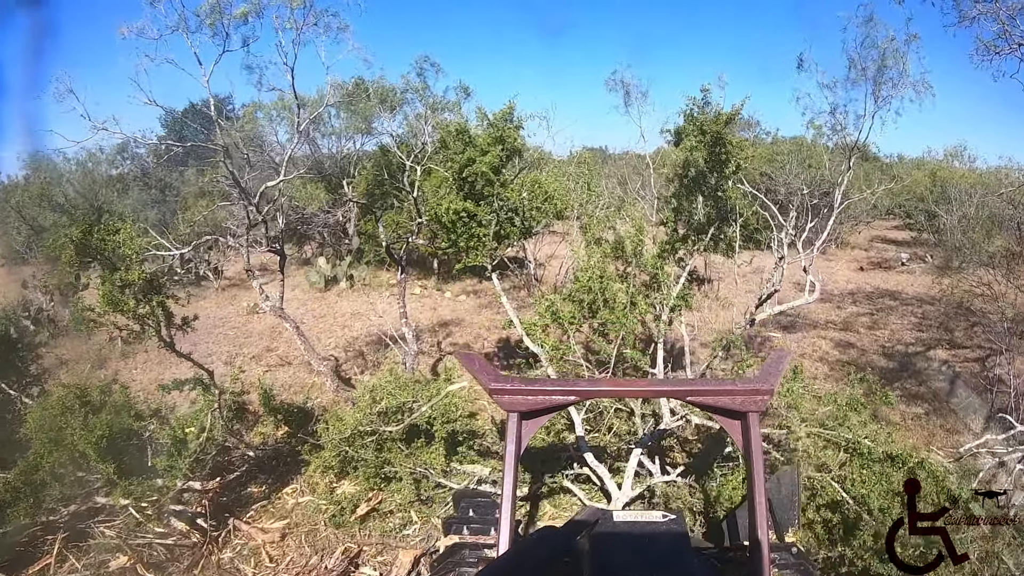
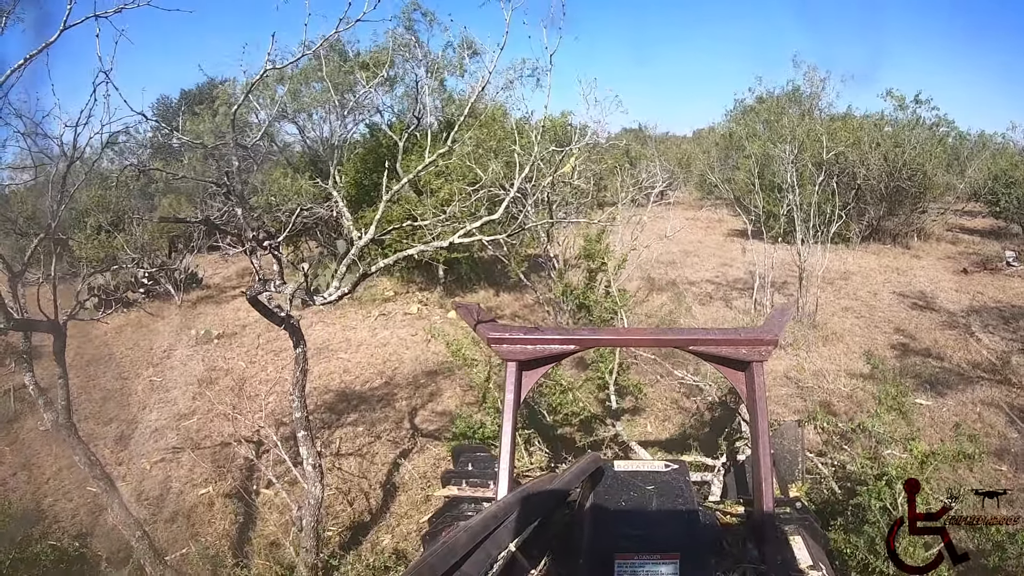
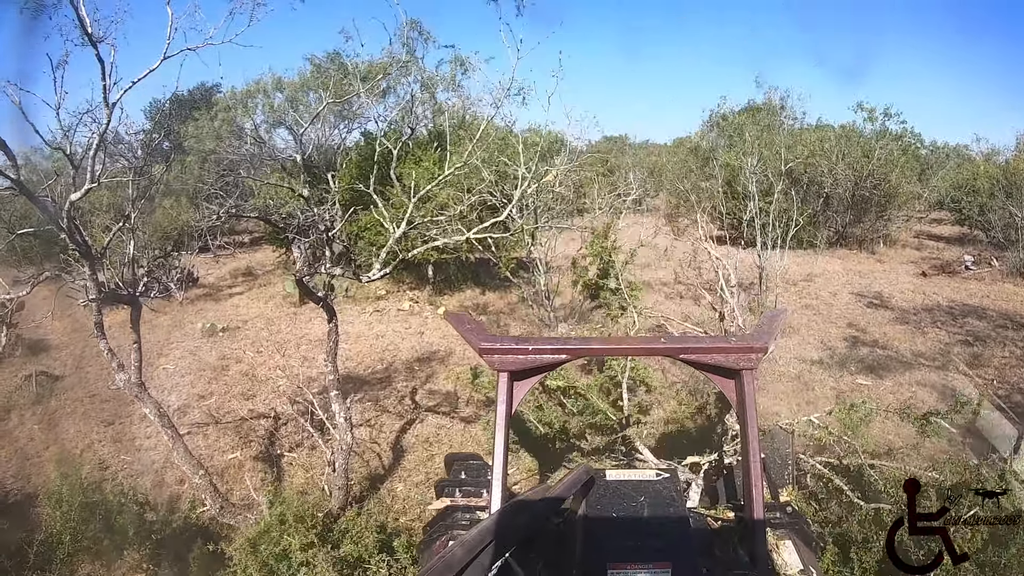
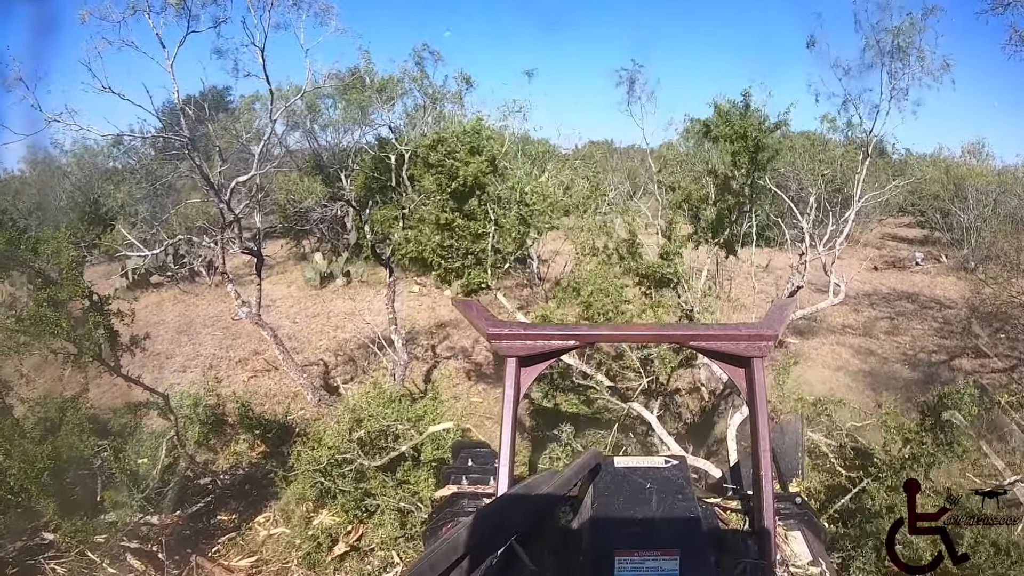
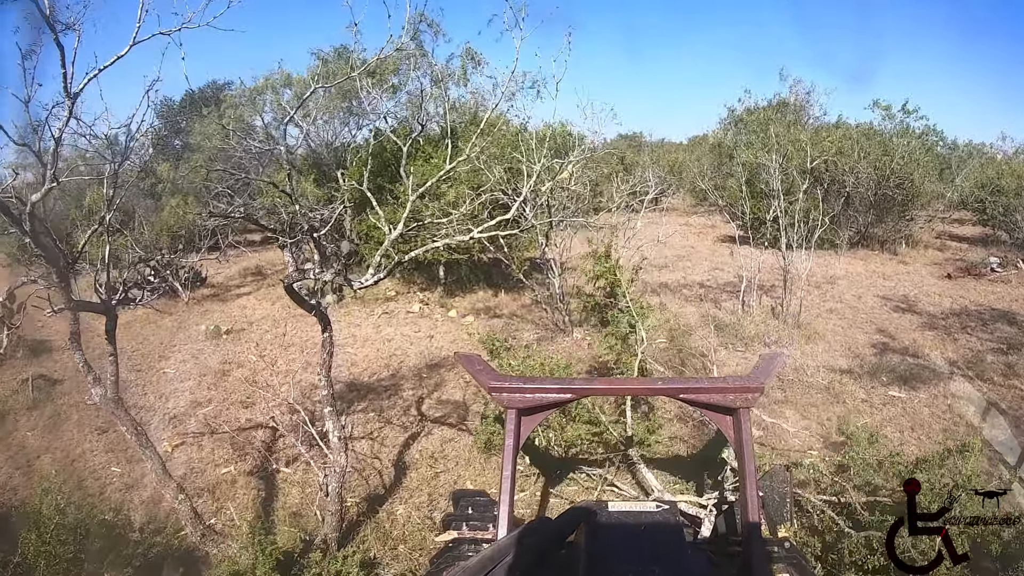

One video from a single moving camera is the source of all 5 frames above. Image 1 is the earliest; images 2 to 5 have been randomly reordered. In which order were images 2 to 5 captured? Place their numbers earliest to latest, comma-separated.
4, 3, 5, 2
